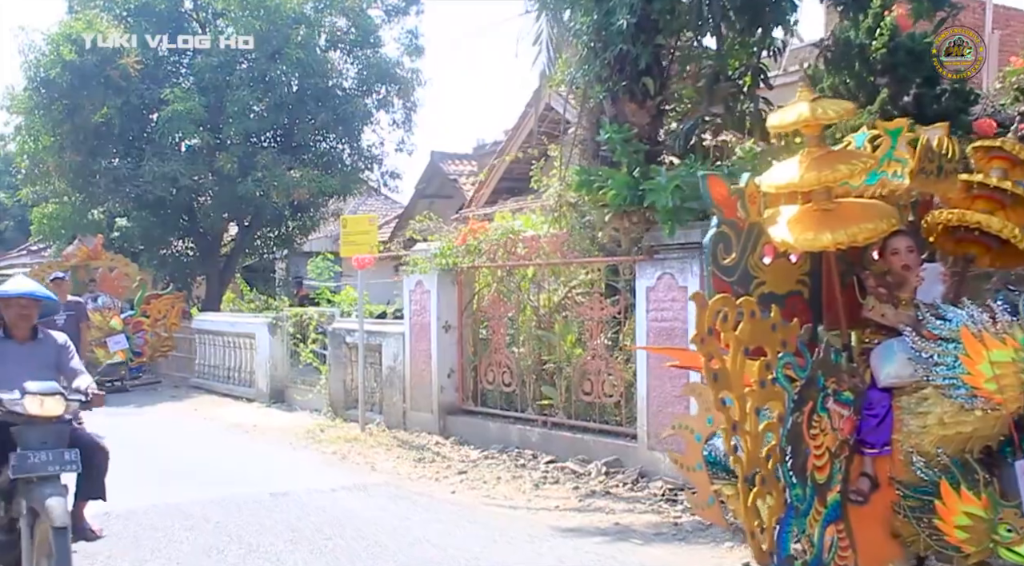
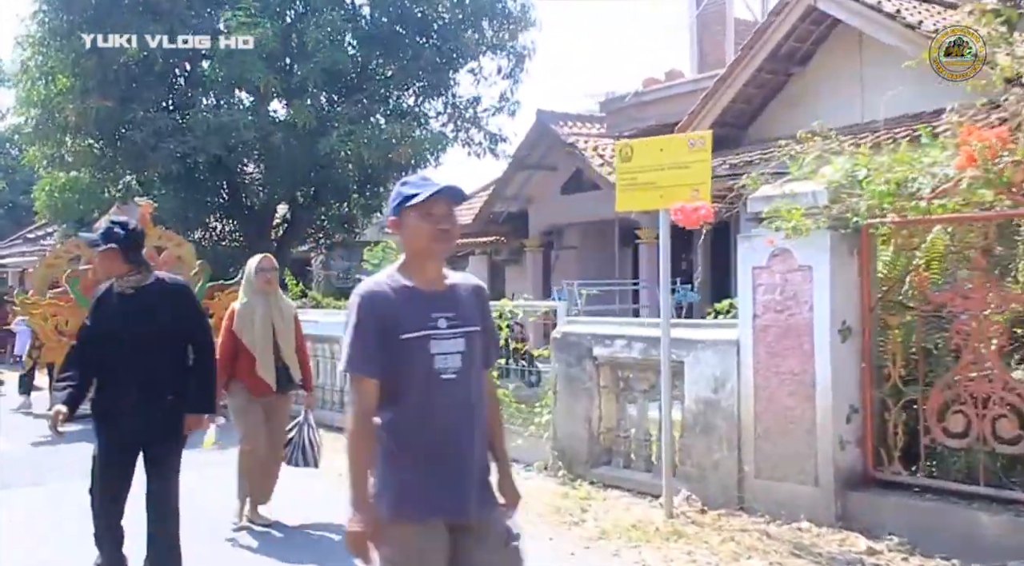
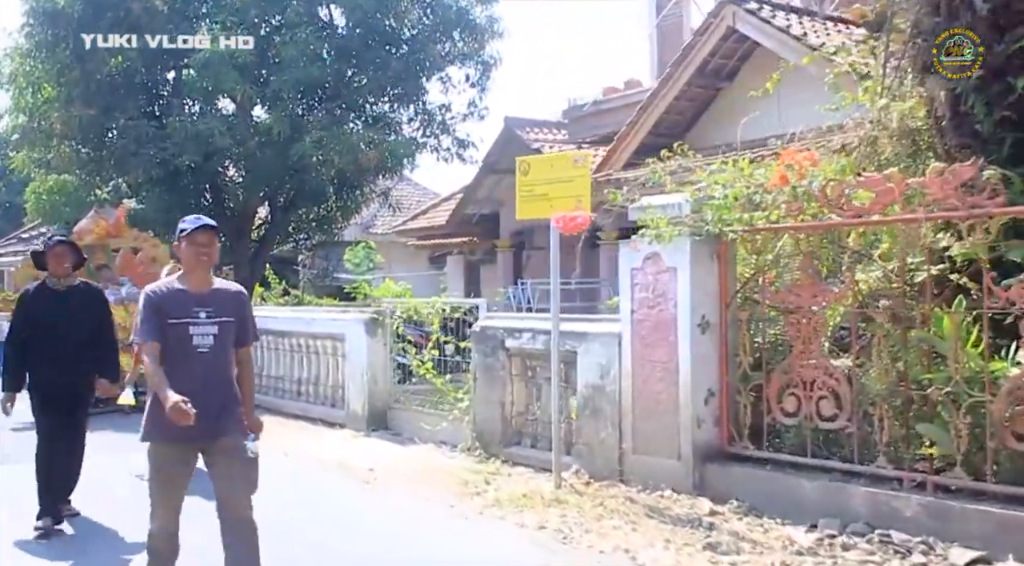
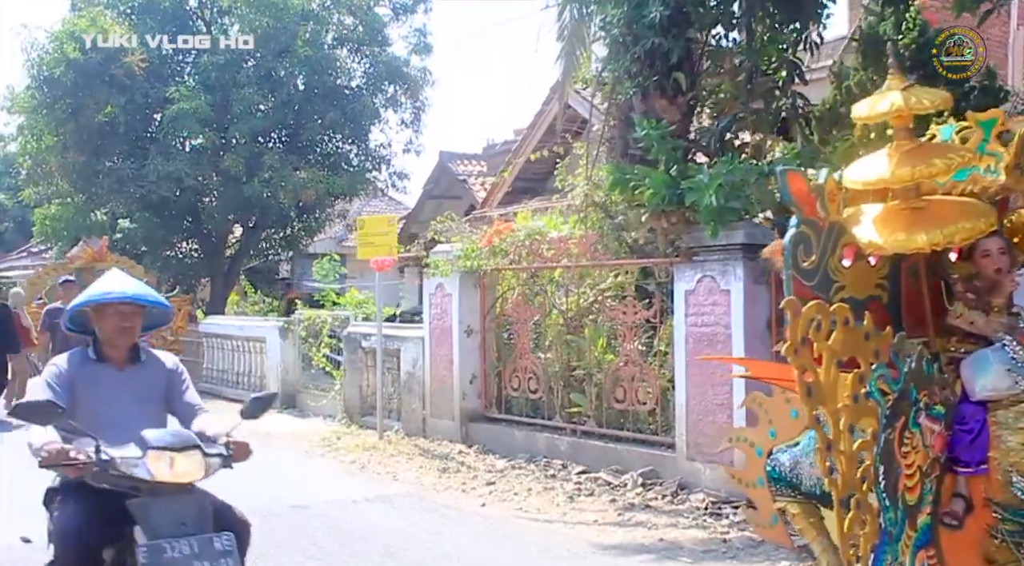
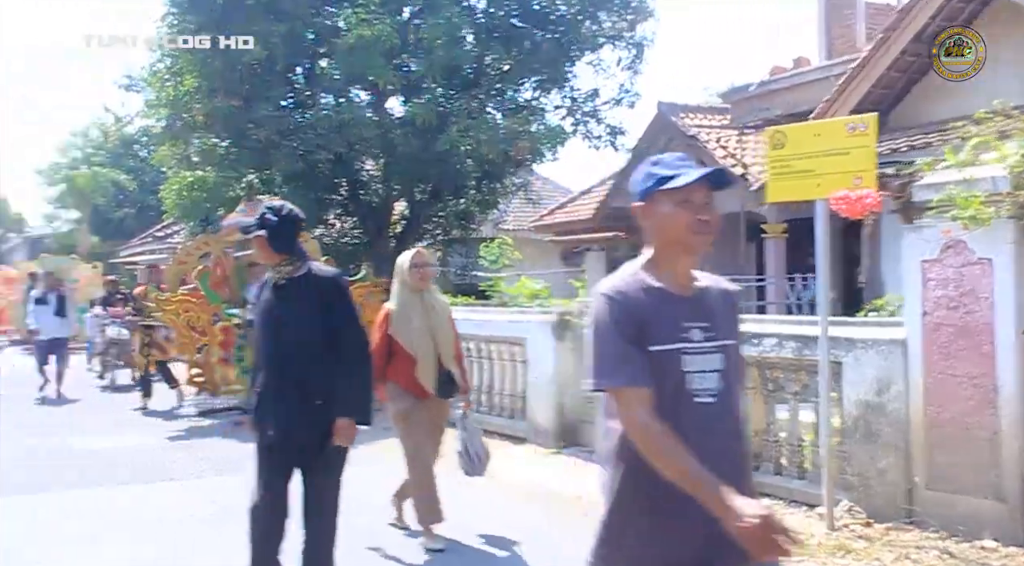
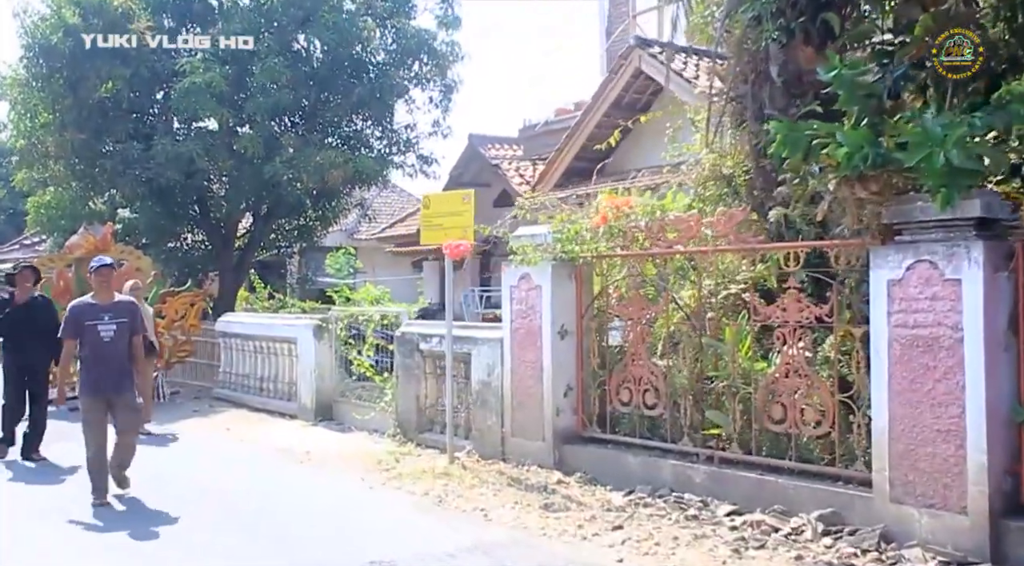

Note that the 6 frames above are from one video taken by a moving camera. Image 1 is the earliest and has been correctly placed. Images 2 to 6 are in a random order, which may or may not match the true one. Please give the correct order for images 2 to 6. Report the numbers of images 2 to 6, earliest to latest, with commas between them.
4, 6, 3, 2, 5
